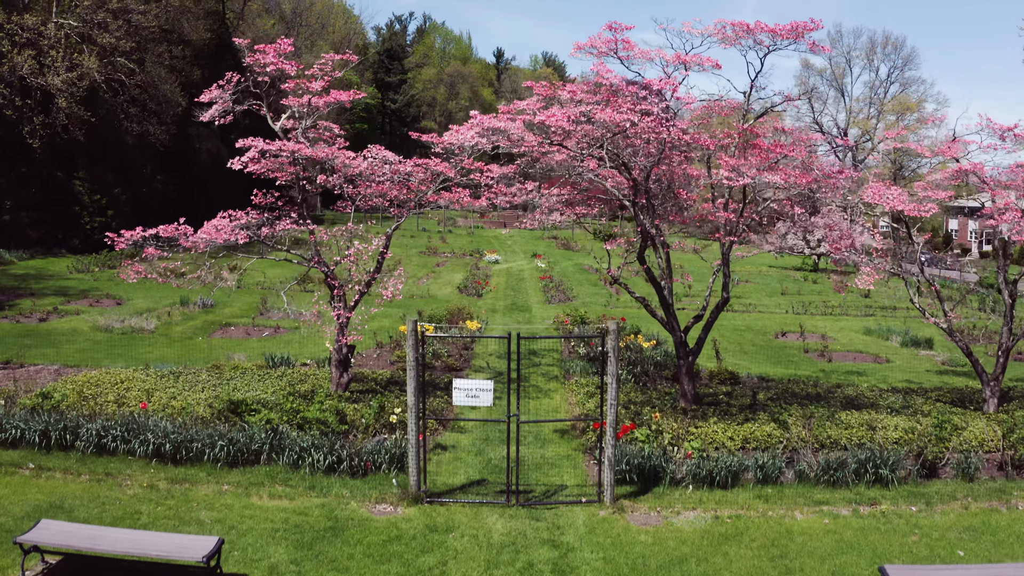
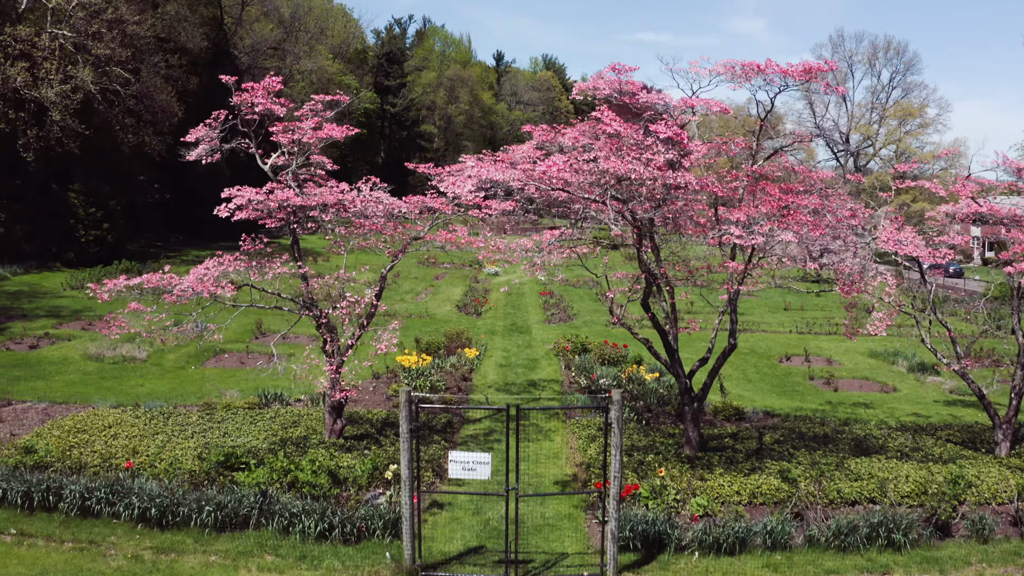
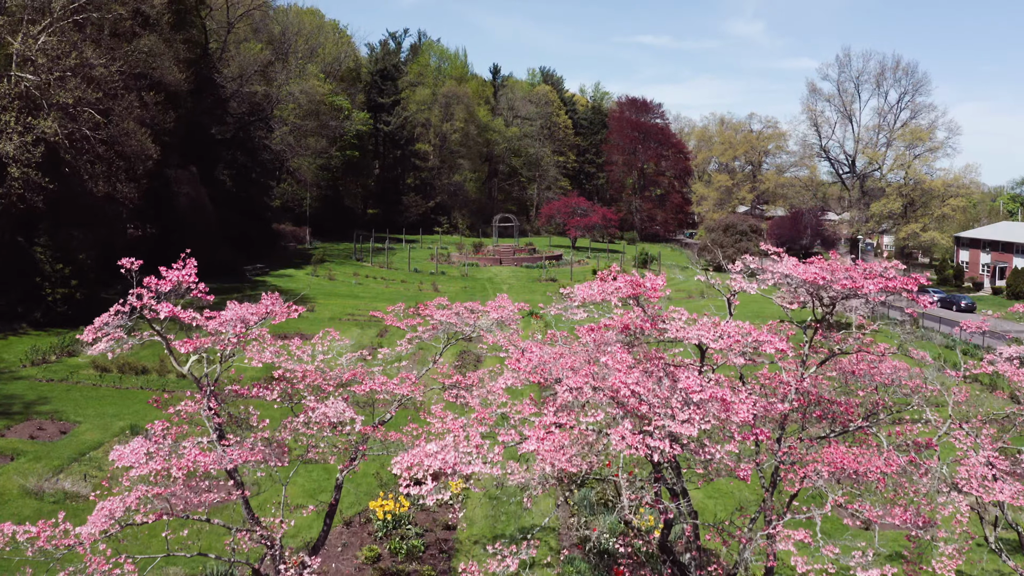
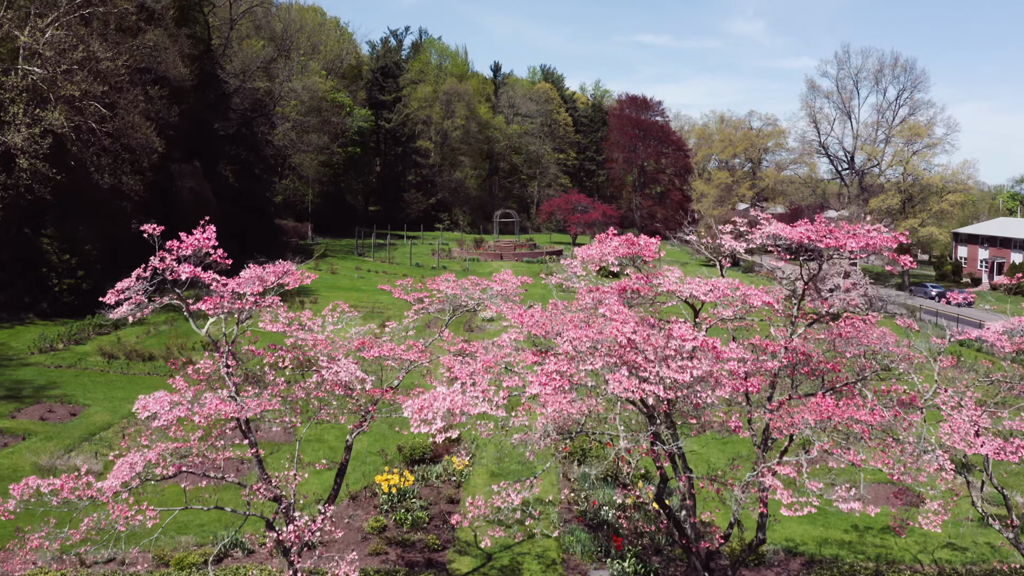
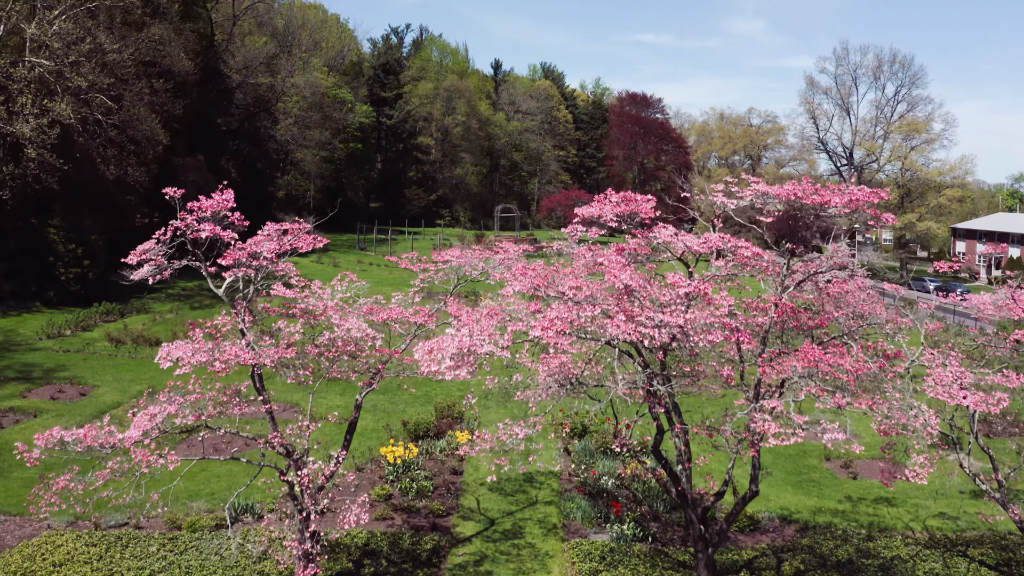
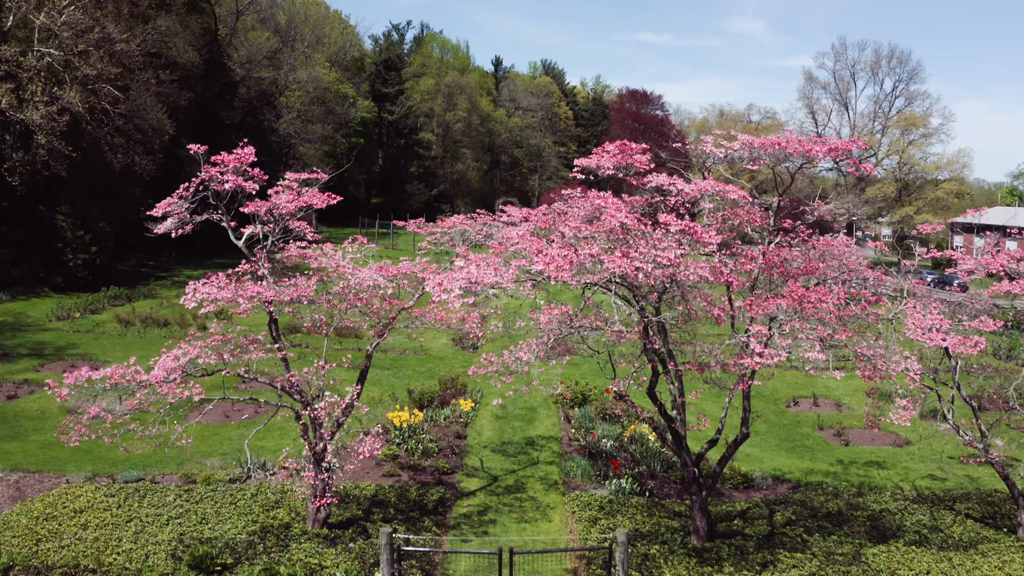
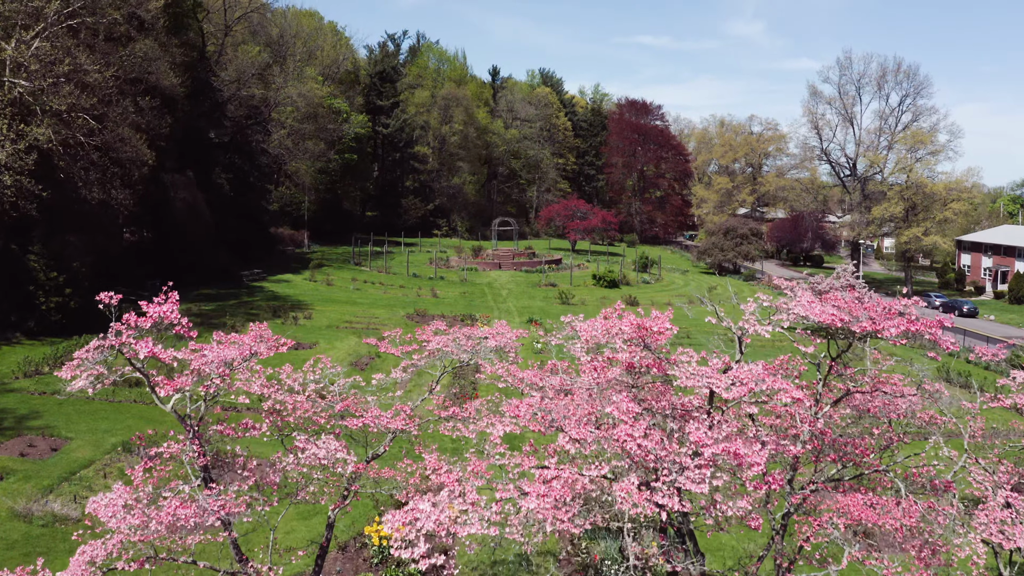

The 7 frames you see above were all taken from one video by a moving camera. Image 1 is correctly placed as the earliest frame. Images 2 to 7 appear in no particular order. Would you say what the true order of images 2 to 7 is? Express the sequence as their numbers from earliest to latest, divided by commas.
2, 6, 5, 4, 3, 7
